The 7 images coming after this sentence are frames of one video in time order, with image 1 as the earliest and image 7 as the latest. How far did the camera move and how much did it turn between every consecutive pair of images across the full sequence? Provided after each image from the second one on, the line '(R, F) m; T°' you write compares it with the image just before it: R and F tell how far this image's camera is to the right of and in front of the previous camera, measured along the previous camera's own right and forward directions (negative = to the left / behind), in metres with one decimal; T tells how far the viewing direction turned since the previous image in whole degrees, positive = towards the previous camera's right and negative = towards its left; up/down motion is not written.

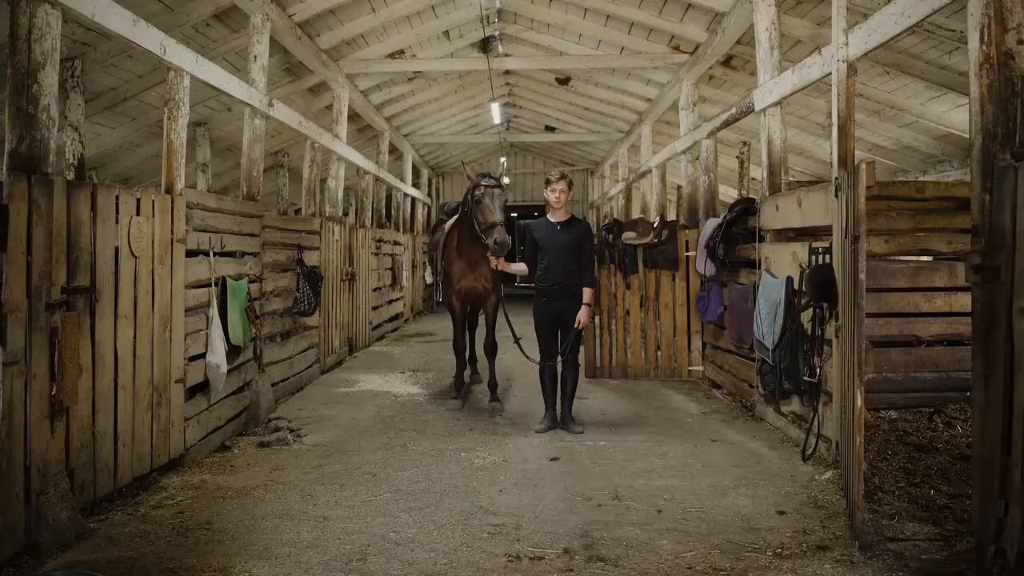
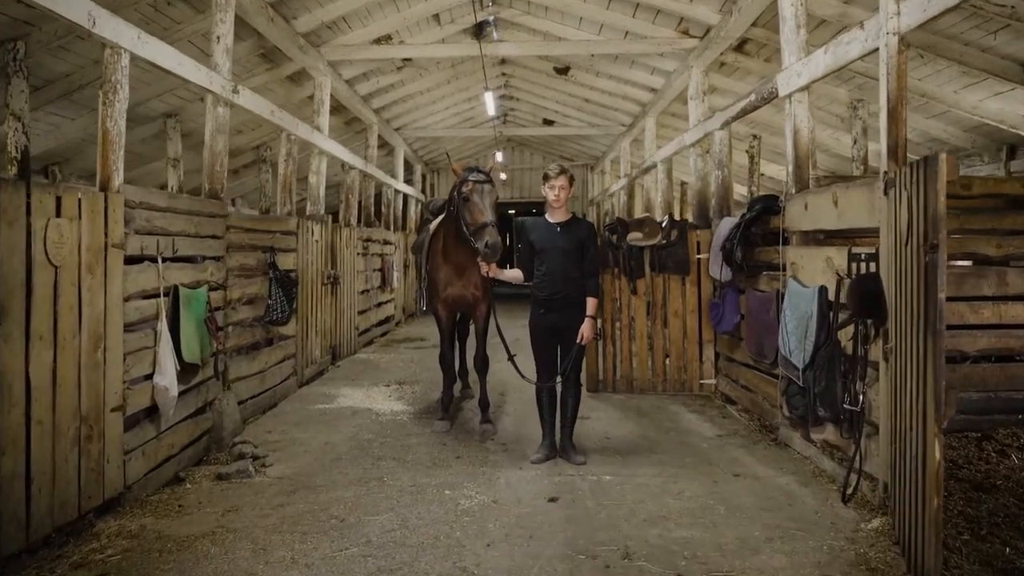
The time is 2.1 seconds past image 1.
(0.0, +0.5) m; 0°
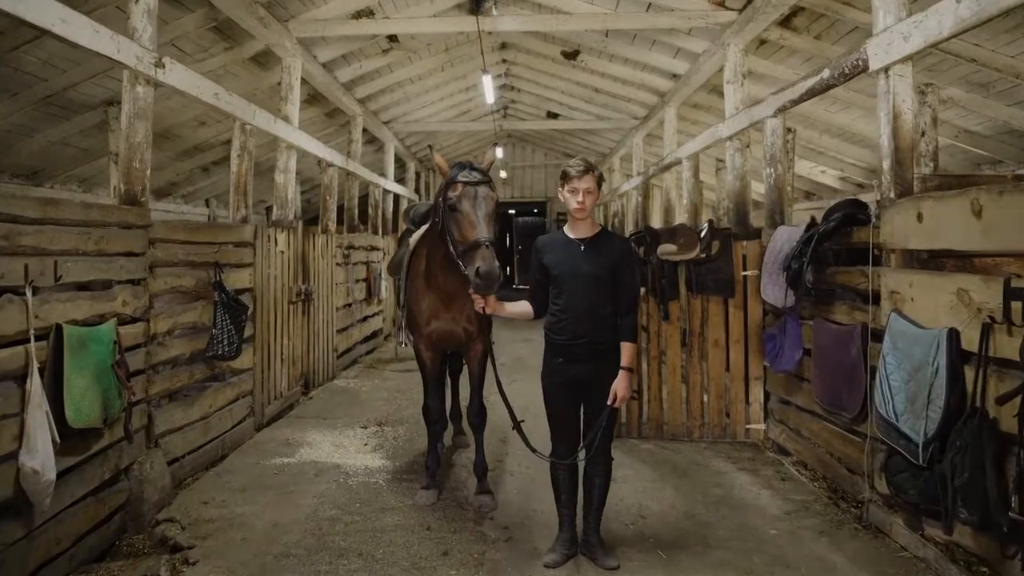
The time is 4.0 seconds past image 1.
(0.0, +1.0) m; 0°
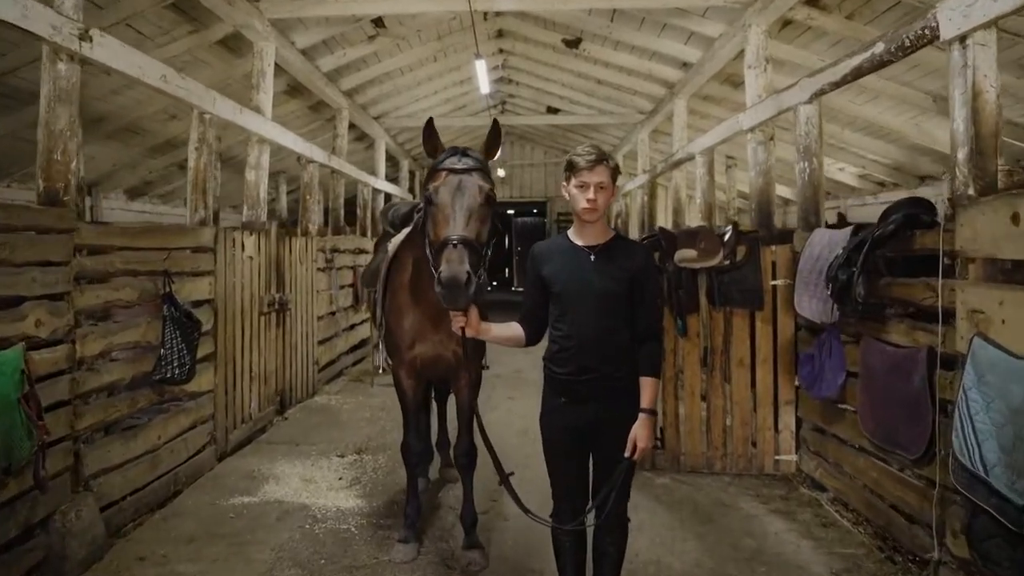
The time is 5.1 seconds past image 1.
(0.0, +0.5) m; 0°
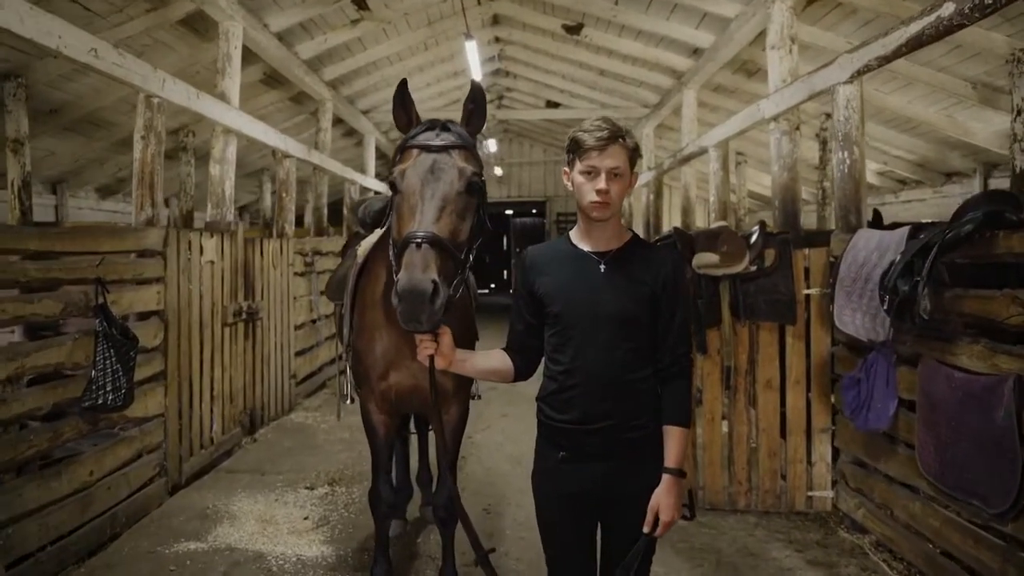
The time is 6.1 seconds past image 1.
(0.0, +0.5) m; 0°
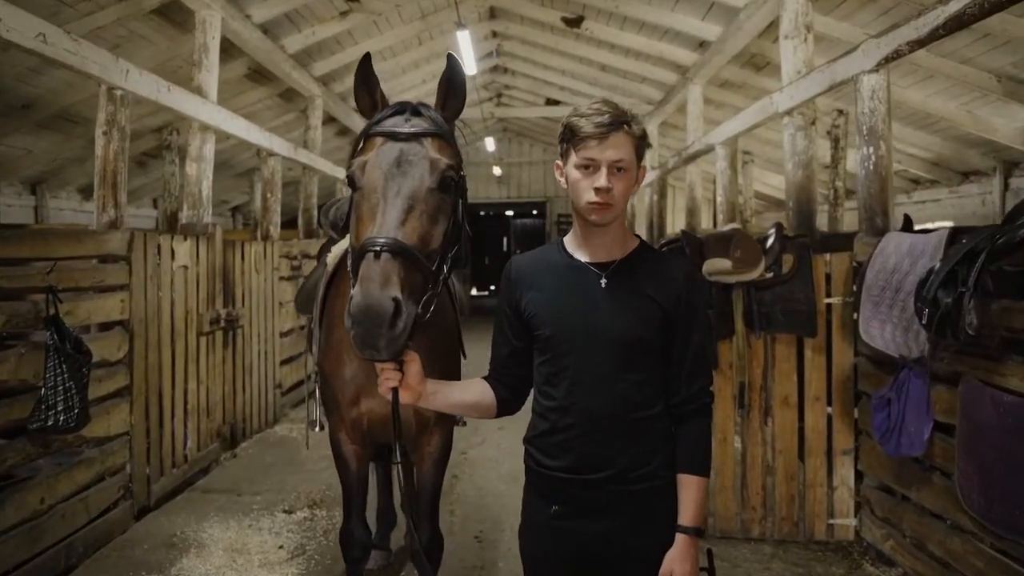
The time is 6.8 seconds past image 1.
(0.0, +0.3) m; 0°
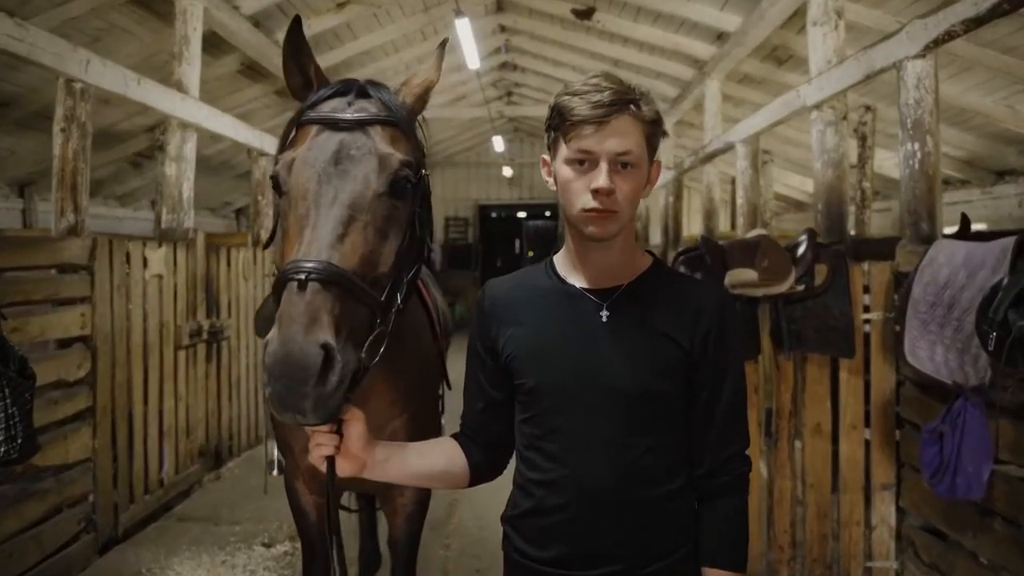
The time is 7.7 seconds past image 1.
(0.0, +0.3) m; -1°
